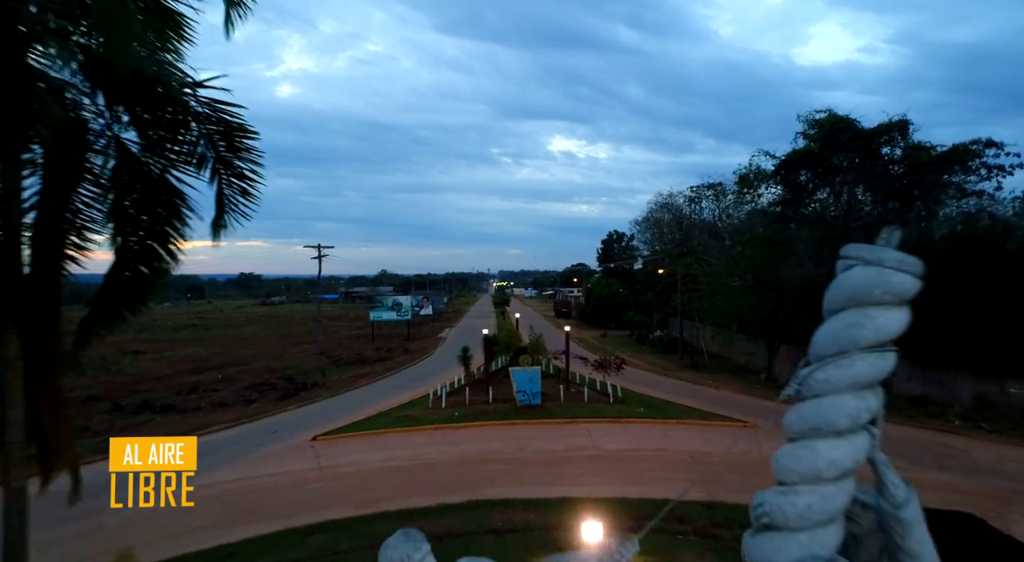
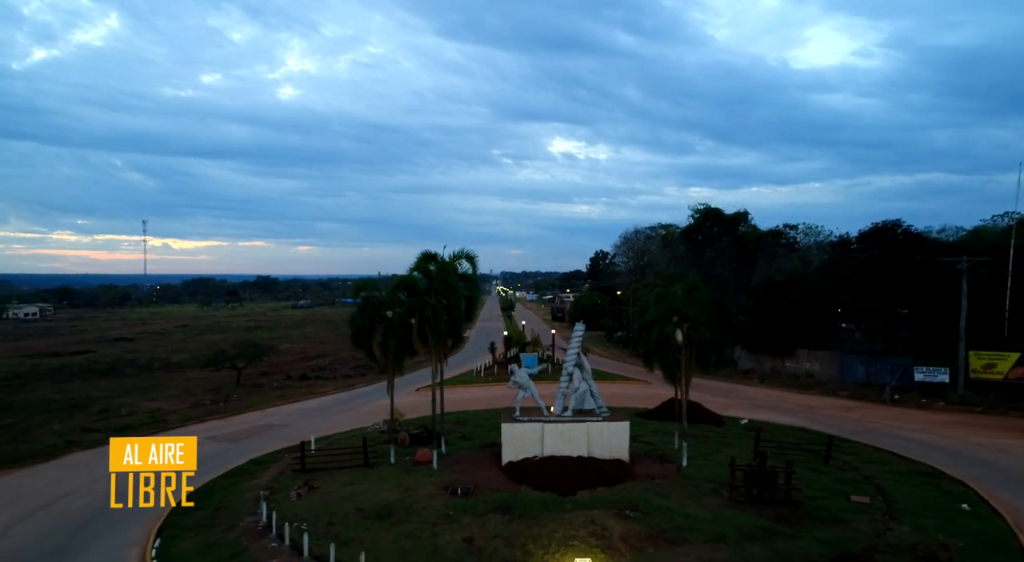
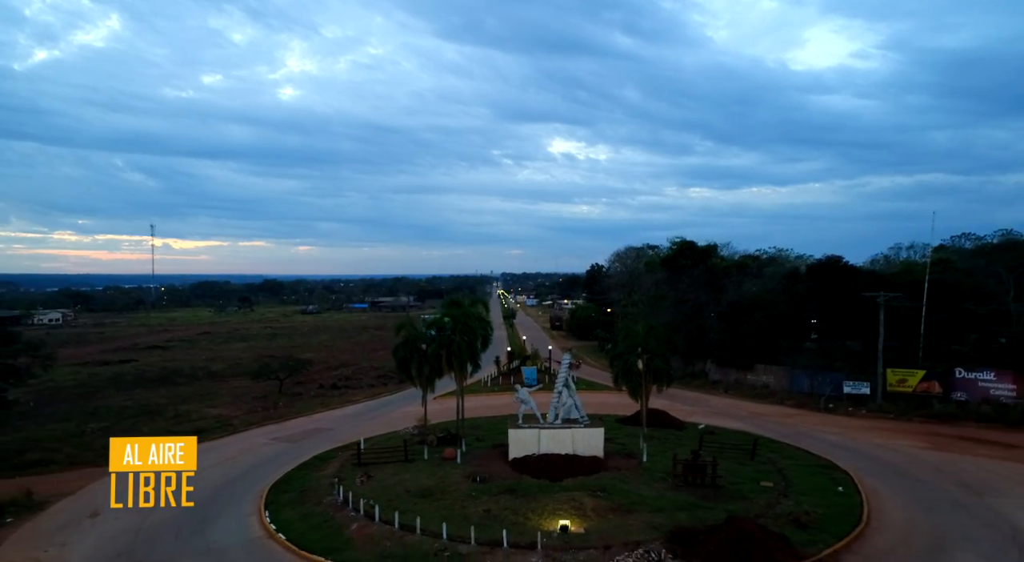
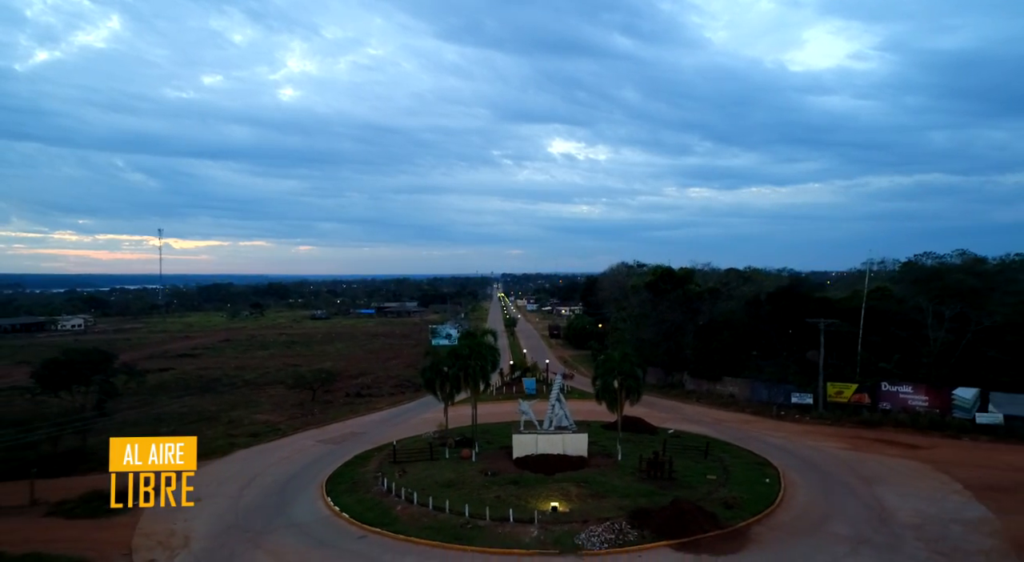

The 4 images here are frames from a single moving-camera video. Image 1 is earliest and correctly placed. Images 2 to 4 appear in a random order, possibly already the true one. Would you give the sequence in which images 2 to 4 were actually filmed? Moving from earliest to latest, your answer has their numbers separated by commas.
2, 3, 4
